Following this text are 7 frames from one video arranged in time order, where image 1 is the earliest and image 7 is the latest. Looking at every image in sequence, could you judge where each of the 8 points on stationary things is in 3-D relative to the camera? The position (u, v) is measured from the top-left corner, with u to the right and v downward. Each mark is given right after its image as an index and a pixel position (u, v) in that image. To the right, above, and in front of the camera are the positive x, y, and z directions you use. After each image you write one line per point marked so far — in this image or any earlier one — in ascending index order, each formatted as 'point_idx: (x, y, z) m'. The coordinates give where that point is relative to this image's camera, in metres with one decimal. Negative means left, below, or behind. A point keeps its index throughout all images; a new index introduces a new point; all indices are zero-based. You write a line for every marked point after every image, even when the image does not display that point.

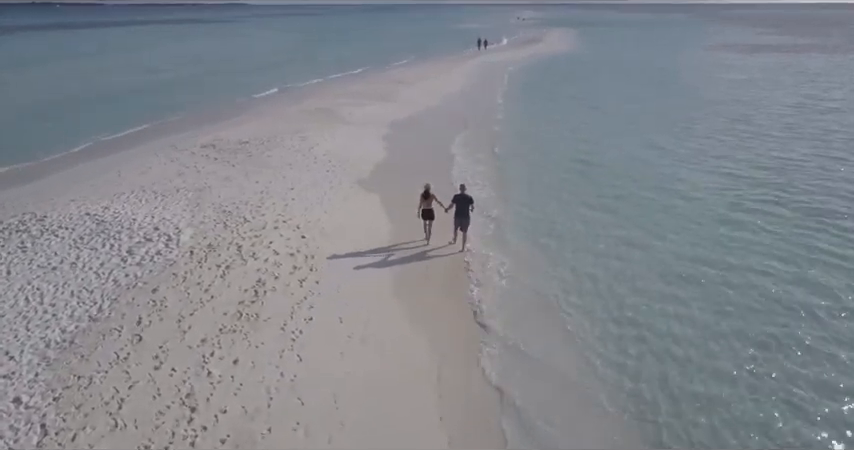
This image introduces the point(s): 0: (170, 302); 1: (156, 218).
0: (-4.6, -1.4, +9.9) m
1: (-6.3, +0.2, +13.0) m
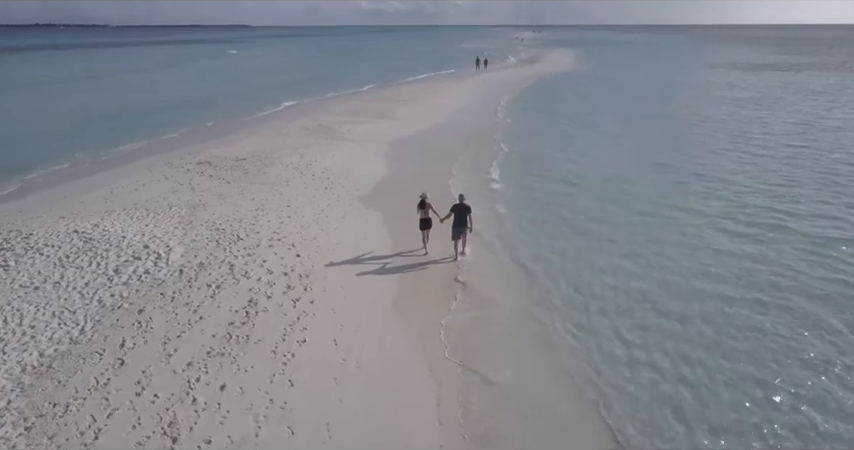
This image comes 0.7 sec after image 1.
0: (-4.6, -1.7, +9.5) m
1: (-6.4, -0.2, +12.6) m
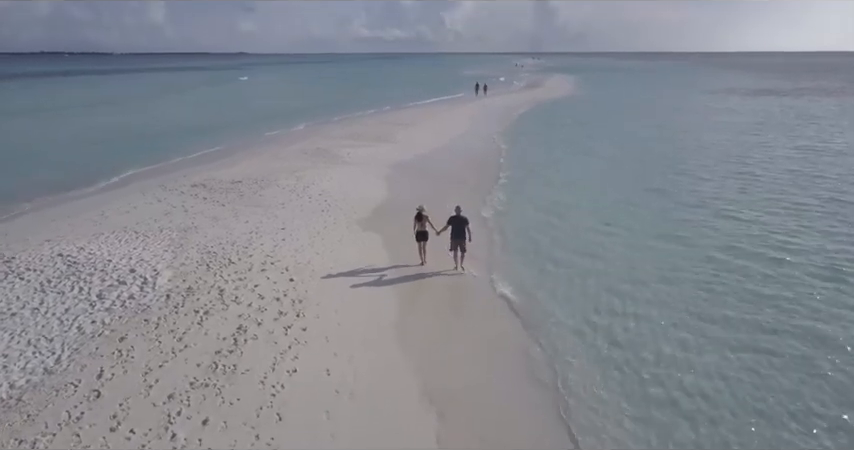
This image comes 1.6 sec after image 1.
0: (-4.7, -2.0, +8.9) m
1: (-6.4, -0.7, +12.1) m
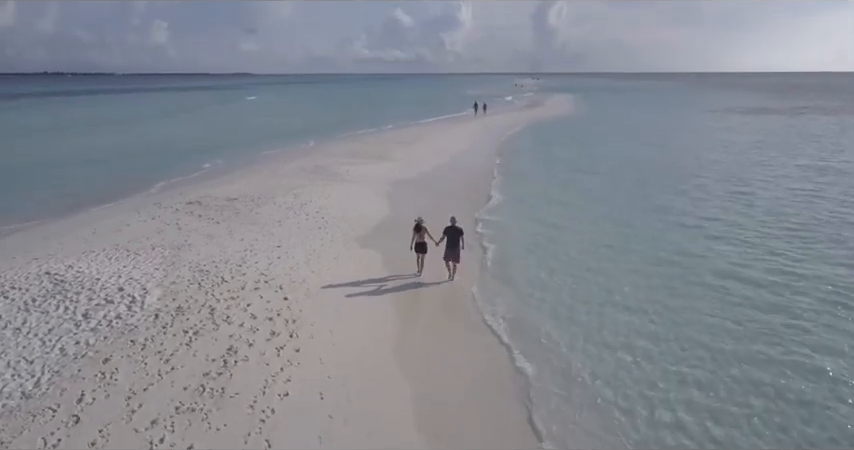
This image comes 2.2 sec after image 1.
0: (-4.7, -2.3, +8.5) m
1: (-6.4, -1.1, +11.7) m
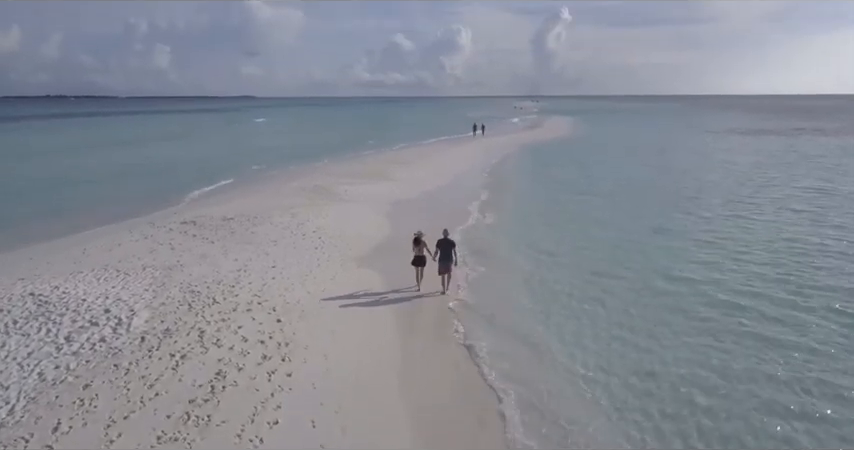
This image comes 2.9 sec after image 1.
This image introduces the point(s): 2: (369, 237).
0: (-4.7, -2.6, +8.0) m
1: (-6.4, -1.5, +11.3) m
2: (-1.9, -0.4, +17.9) m
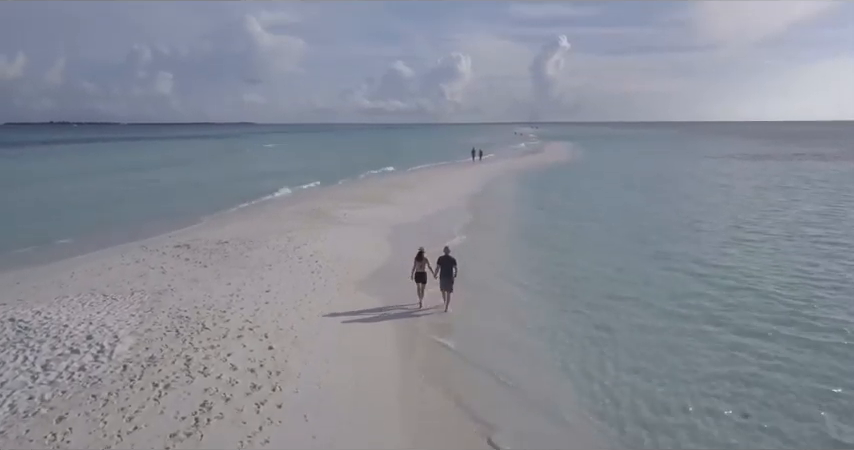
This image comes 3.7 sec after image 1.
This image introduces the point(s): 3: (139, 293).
0: (-4.7, -2.8, +7.5) m
1: (-6.4, -1.9, +10.7) m
2: (-1.9, -1.1, +17.4) m
3: (-6.8, -1.6, +13.1) m
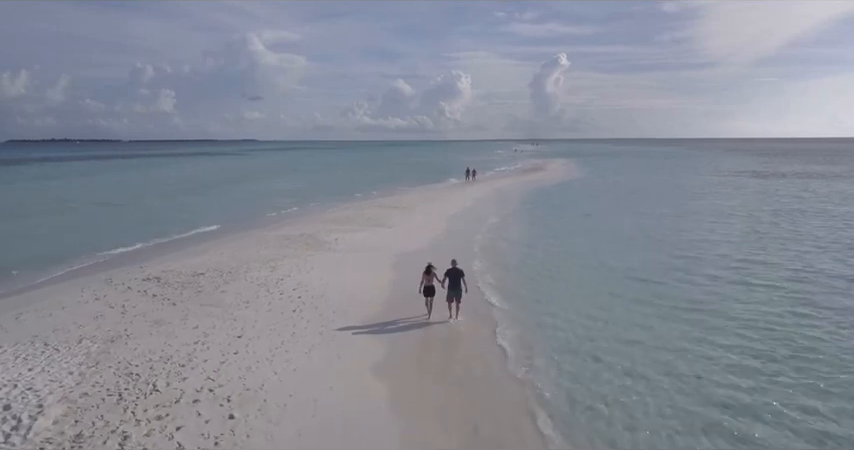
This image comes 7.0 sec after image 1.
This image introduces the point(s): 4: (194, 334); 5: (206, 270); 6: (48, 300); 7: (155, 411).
0: (-4.8, -3.4, +5.6) m
1: (-6.5, -2.6, +8.9) m
2: (-1.9, -2.0, +15.6) m
3: (-6.9, -2.3, +11.3) m
4: (-5.0, -2.3, +12.0) m
5: (-6.8, -1.4, +17.4) m
6: (-9.7, -1.9, +14.2) m
7: (-4.2, -2.9, +8.6) m
